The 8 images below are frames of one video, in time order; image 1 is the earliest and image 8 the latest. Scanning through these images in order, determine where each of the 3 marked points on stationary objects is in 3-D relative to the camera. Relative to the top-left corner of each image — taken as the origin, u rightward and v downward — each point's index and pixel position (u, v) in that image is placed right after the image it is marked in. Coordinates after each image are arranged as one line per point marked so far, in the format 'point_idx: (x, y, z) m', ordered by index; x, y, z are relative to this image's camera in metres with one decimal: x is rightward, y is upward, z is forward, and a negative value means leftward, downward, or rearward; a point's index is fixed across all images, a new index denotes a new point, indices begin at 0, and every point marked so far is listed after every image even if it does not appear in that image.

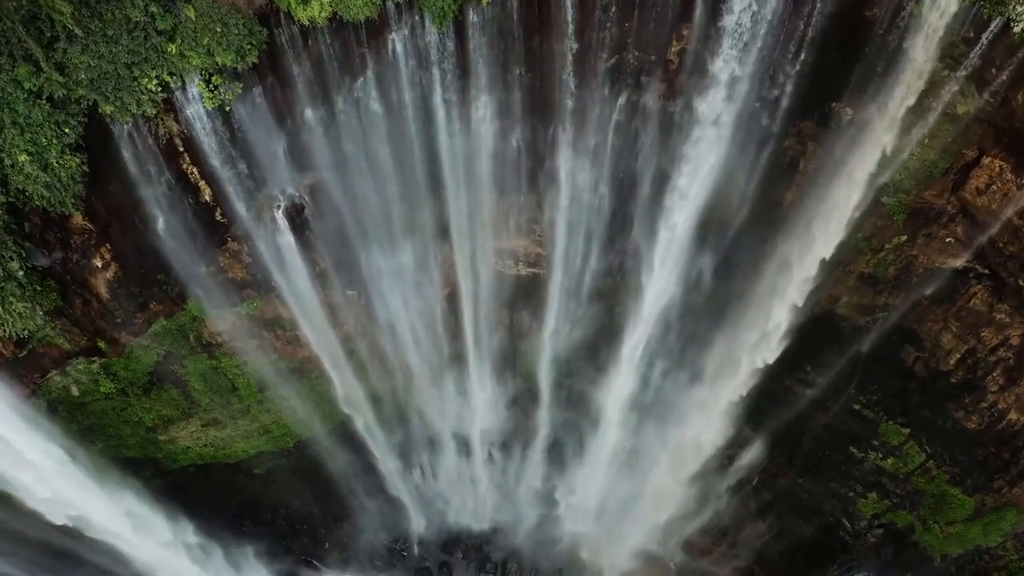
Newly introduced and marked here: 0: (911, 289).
0: (+5.7, 0.0, +9.8) m
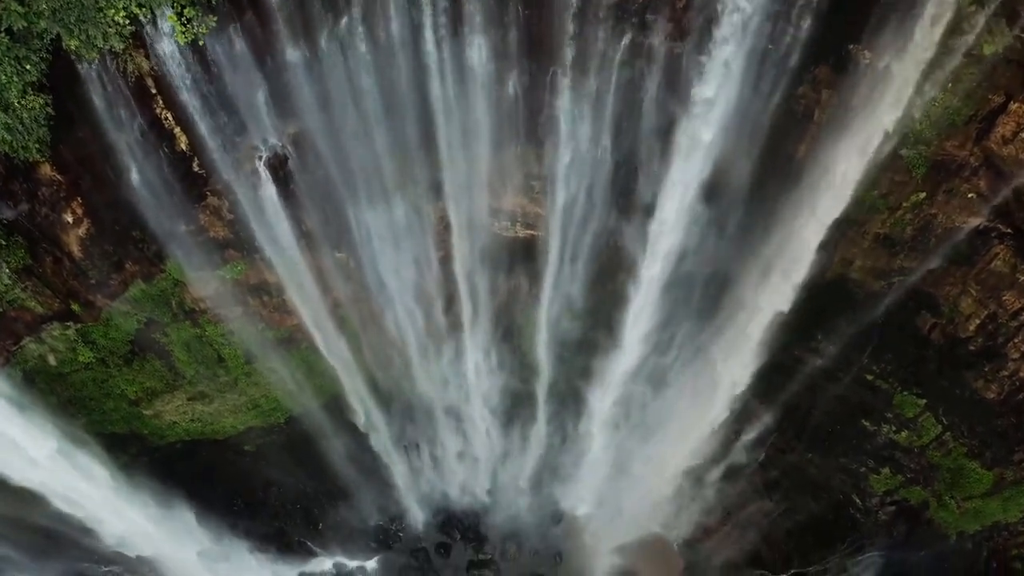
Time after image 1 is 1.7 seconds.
0: (+5.7, +0.5, +9.3) m
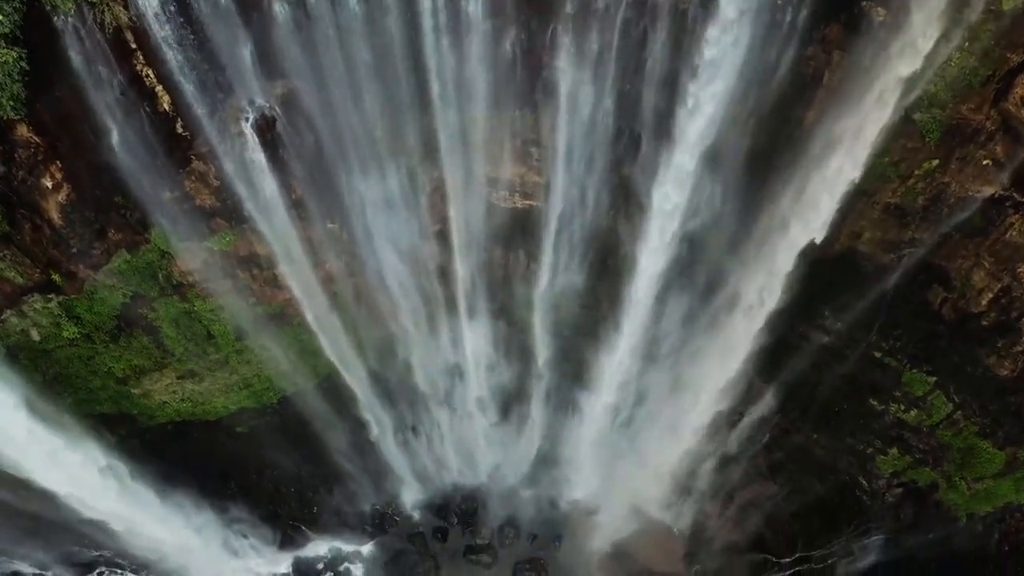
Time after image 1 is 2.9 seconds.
0: (+5.6, +0.9, +9.0) m
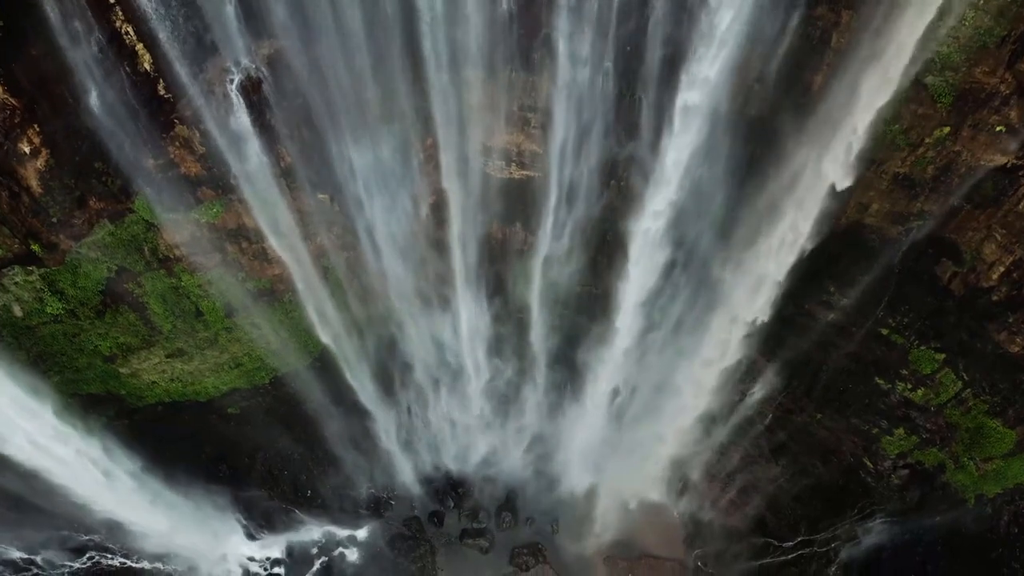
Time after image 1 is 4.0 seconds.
0: (+5.6, +1.2, +8.7) m
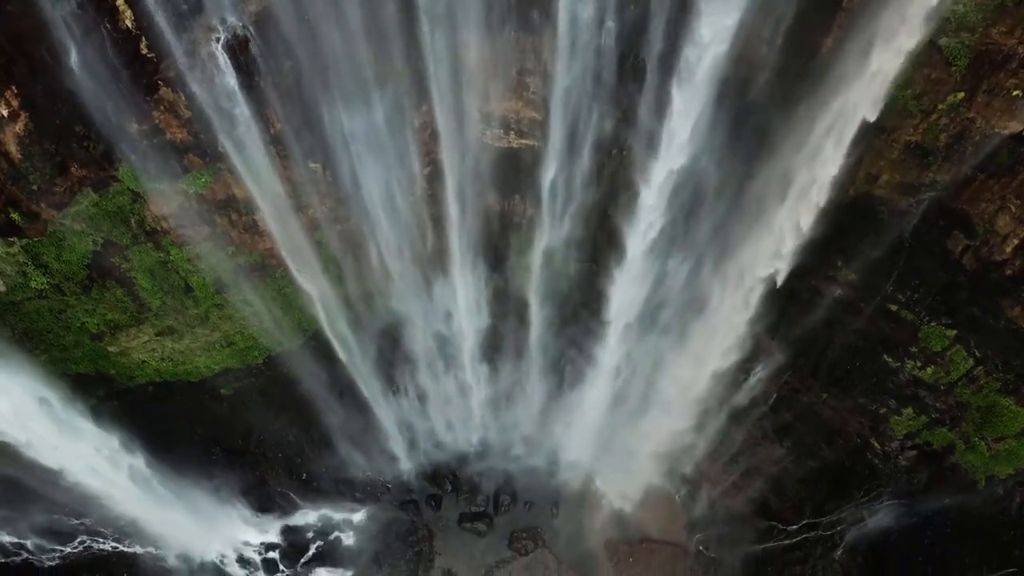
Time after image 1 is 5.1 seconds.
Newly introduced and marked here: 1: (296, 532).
0: (+5.6, +1.6, +8.4) m
1: (-3.8, -4.3, +12.1) m
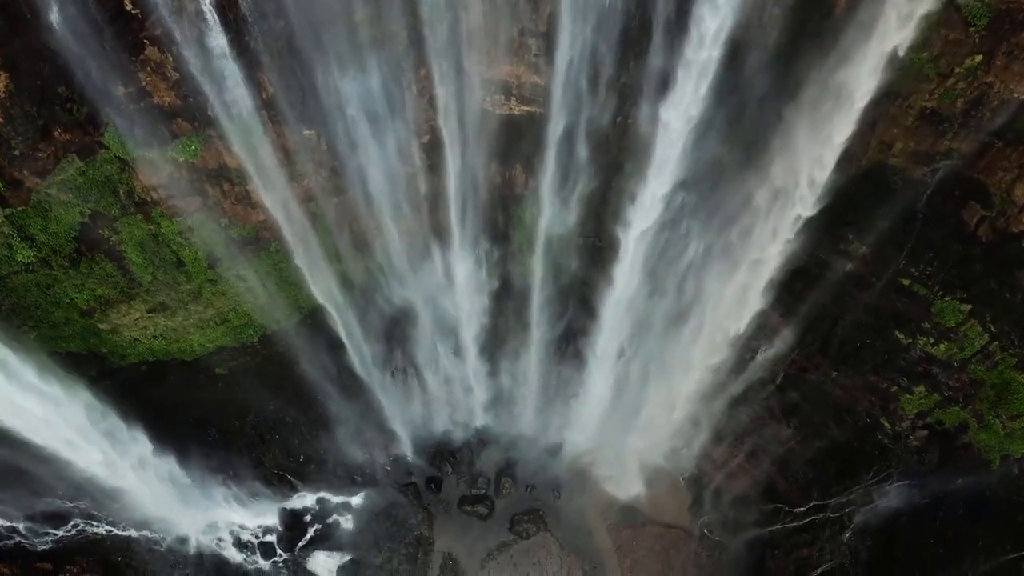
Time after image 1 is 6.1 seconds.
0: (+5.6, +1.9, +8.1) m
1: (-3.8, -3.9, +11.8) m
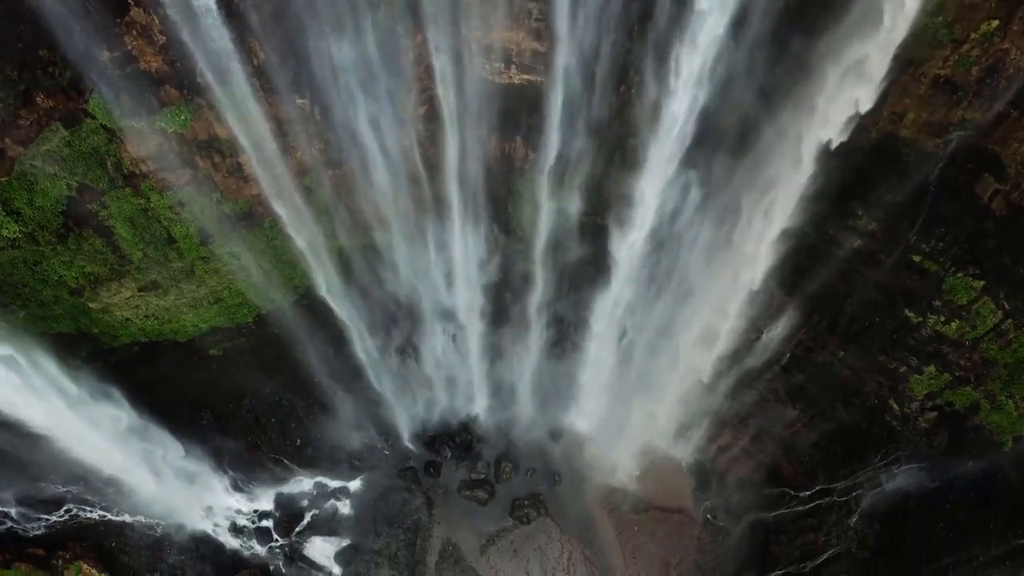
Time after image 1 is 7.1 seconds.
0: (+5.6, +2.2, +7.8) m
1: (-3.8, -3.6, +11.6) m
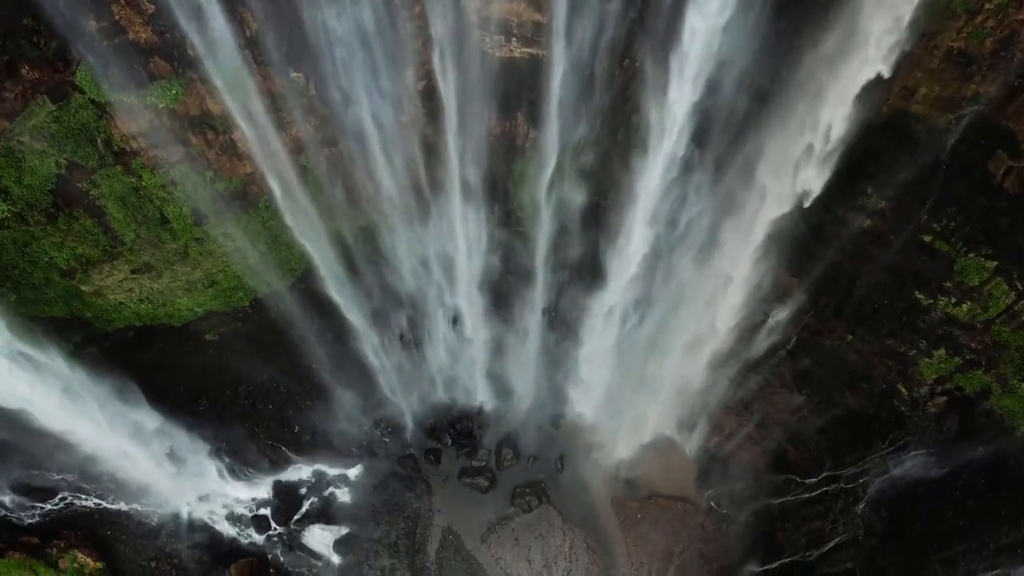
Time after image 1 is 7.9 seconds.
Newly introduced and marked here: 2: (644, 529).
0: (+5.6, +2.5, +7.6) m
1: (-3.7, -3.3, +11.4) m
2: (+2.2, -4.0, +11.4) m
